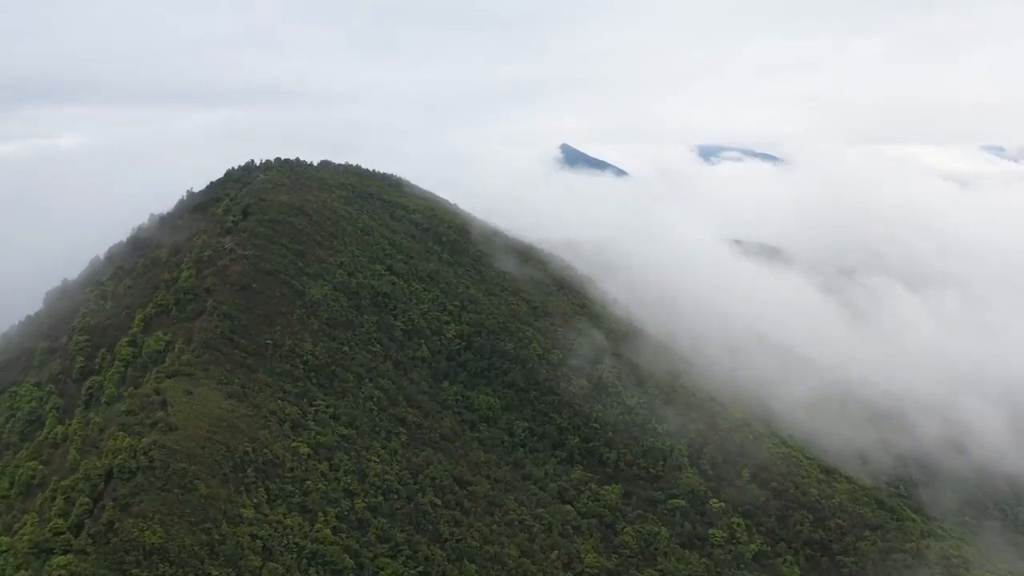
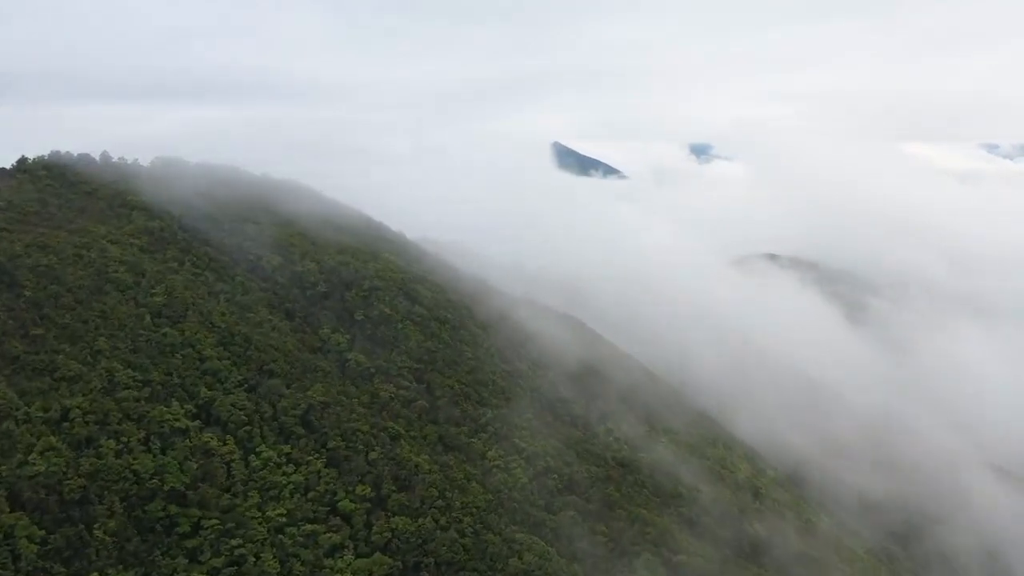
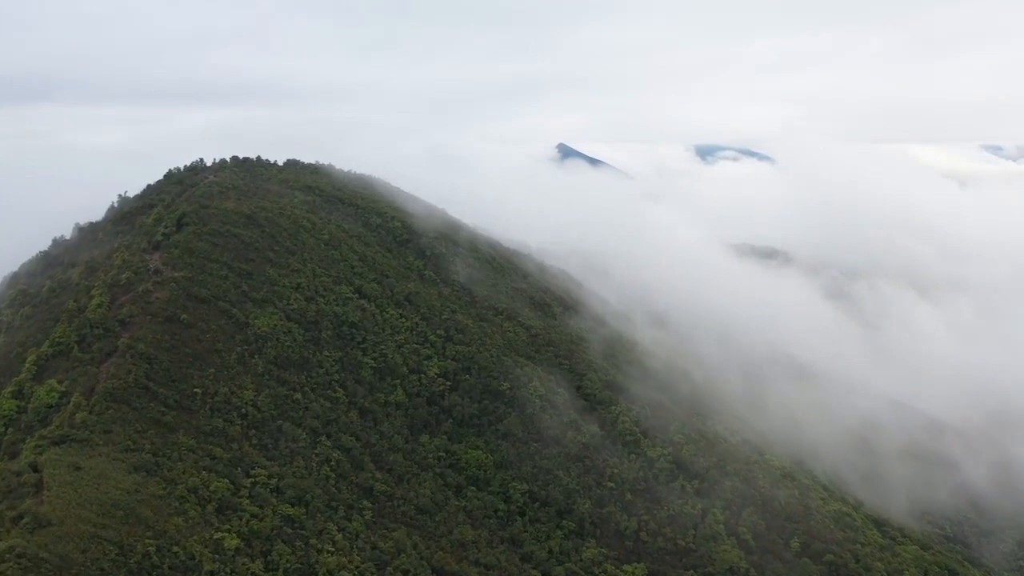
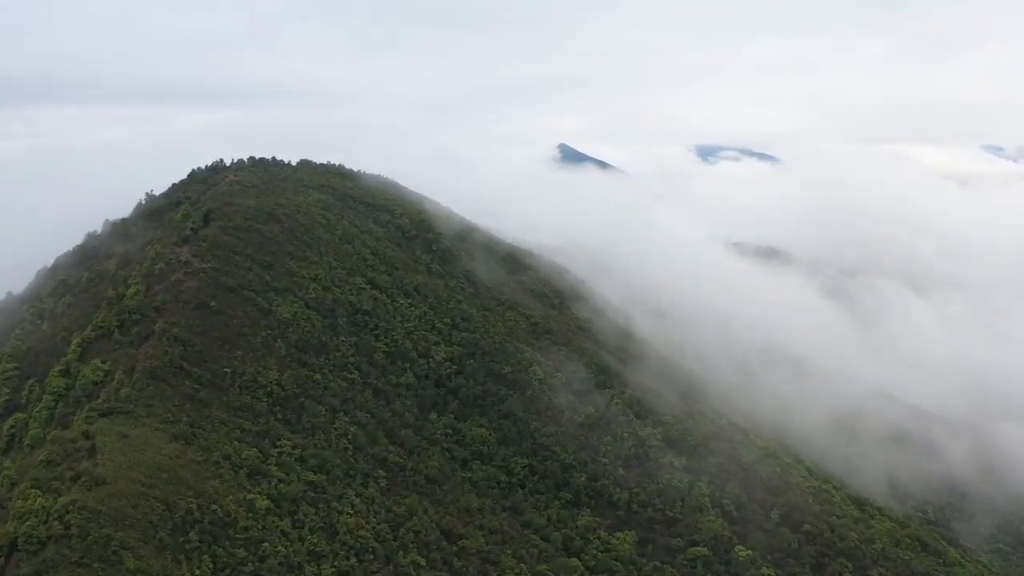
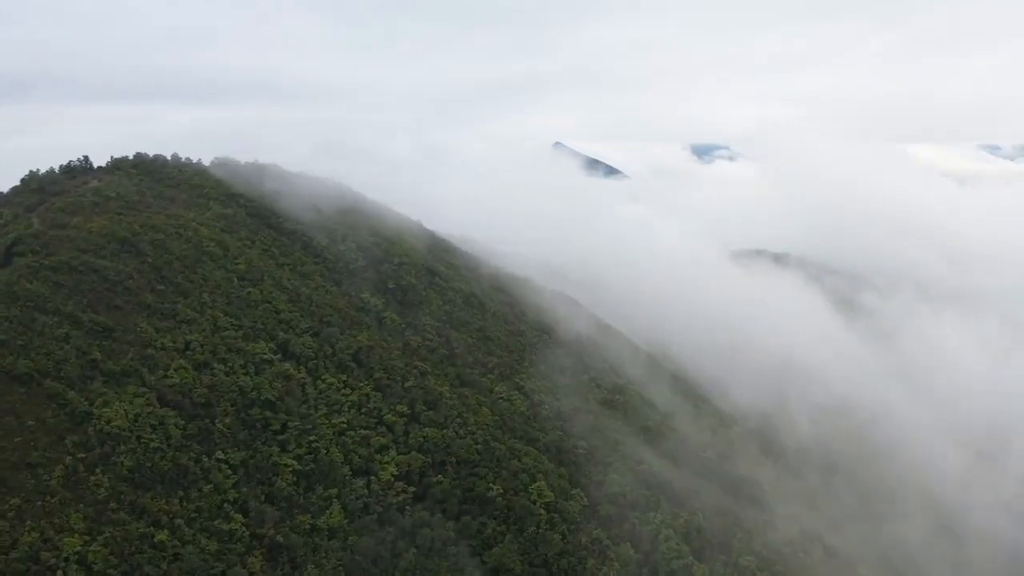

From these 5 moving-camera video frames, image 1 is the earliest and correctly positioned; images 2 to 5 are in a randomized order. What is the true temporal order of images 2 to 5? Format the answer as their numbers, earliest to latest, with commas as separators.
4, 3, 5, 2
